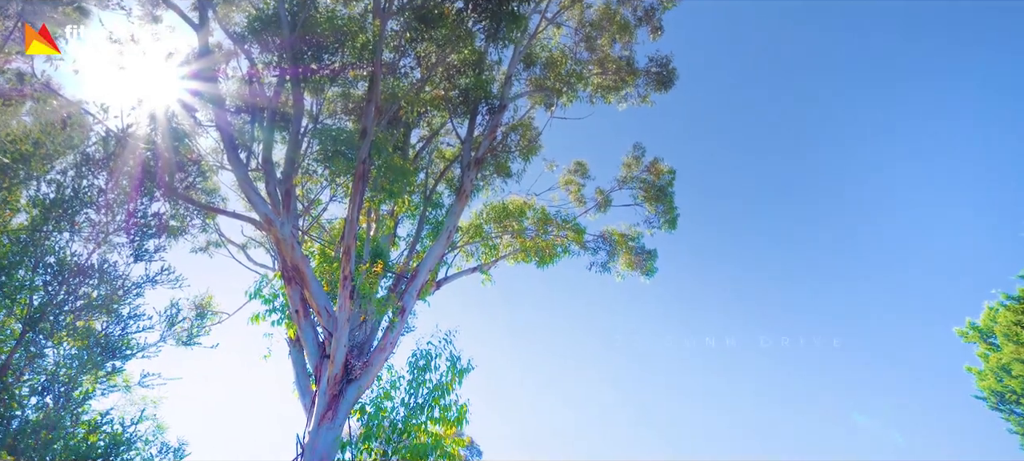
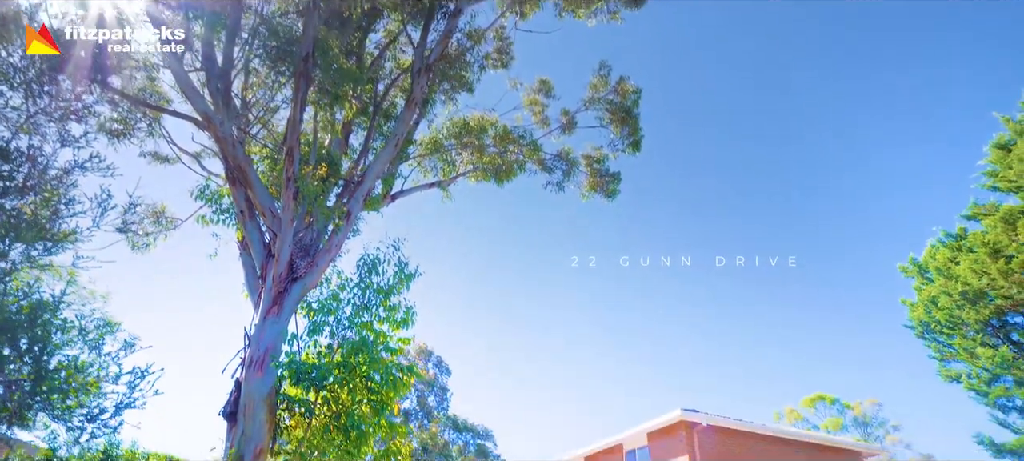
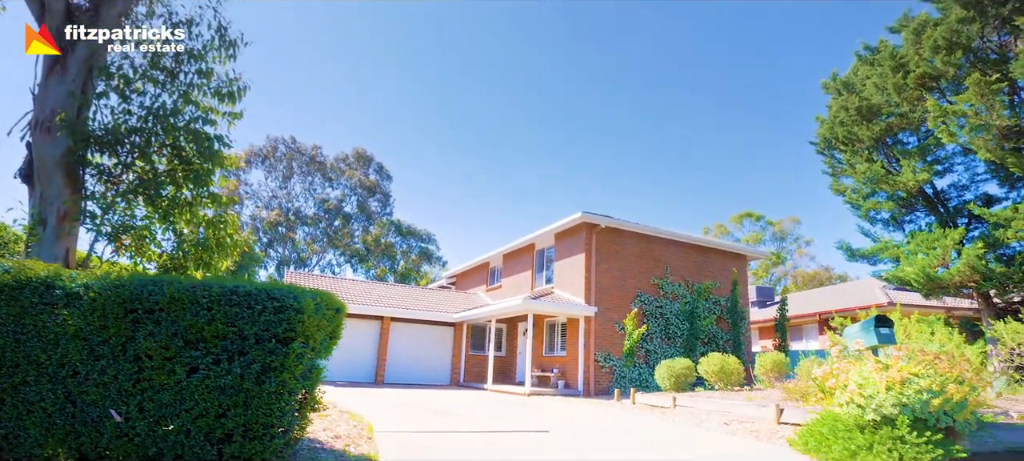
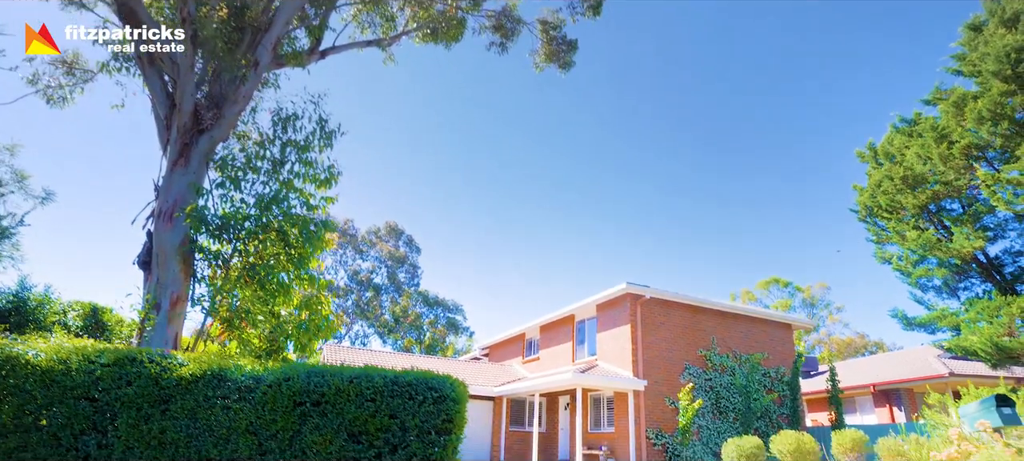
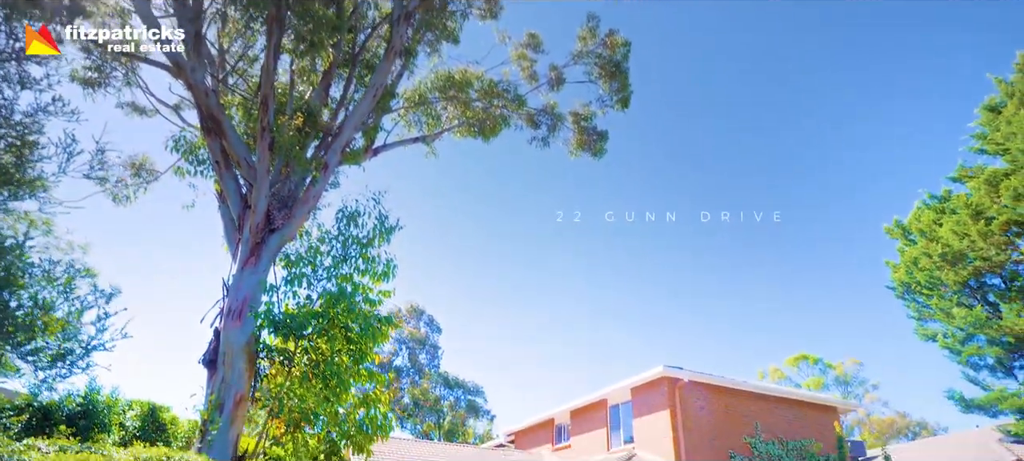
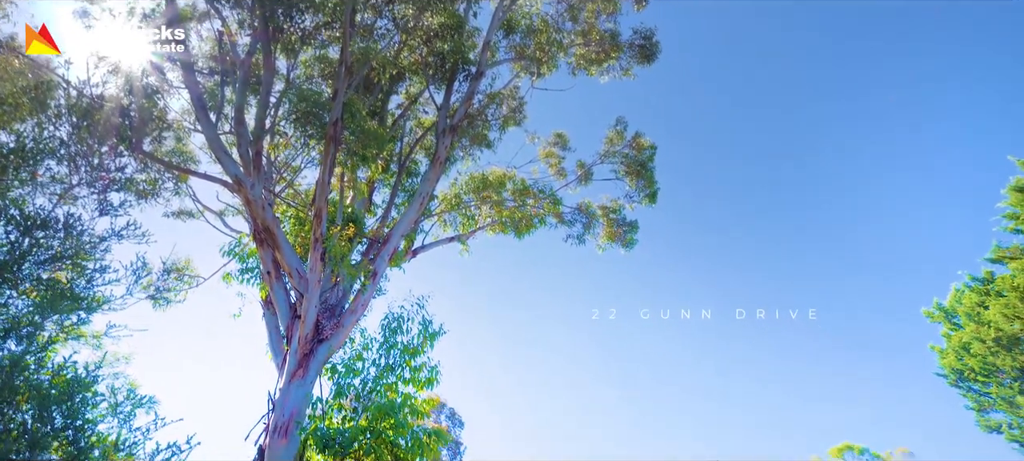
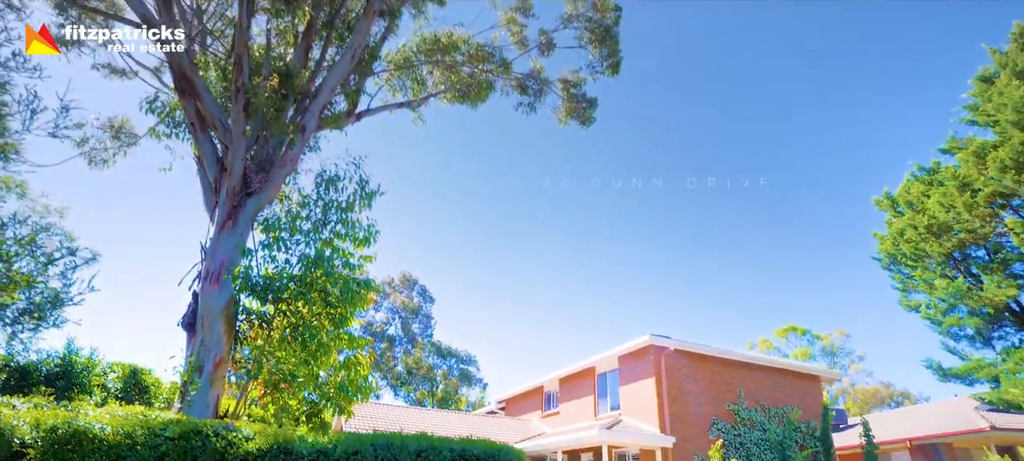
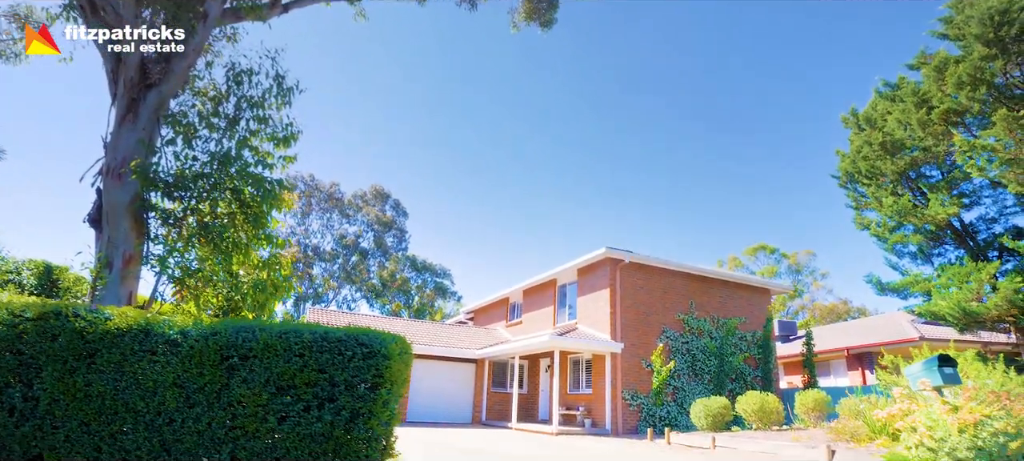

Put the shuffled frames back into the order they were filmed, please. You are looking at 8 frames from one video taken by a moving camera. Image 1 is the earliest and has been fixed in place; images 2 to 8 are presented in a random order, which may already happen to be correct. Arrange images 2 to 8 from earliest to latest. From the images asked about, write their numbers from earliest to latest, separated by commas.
6, 2, 5, 7, 4, 8, 3
